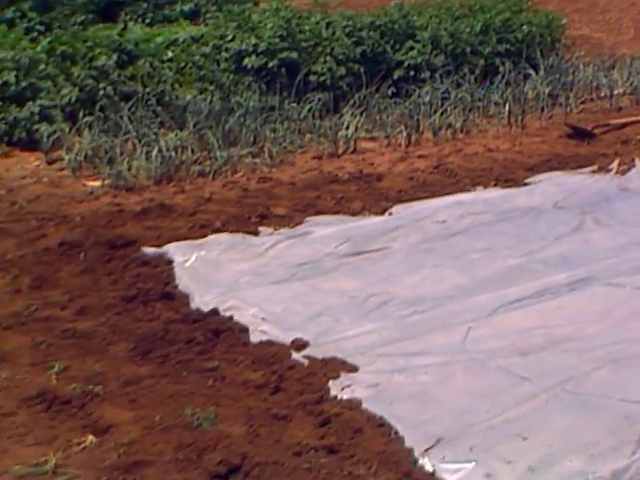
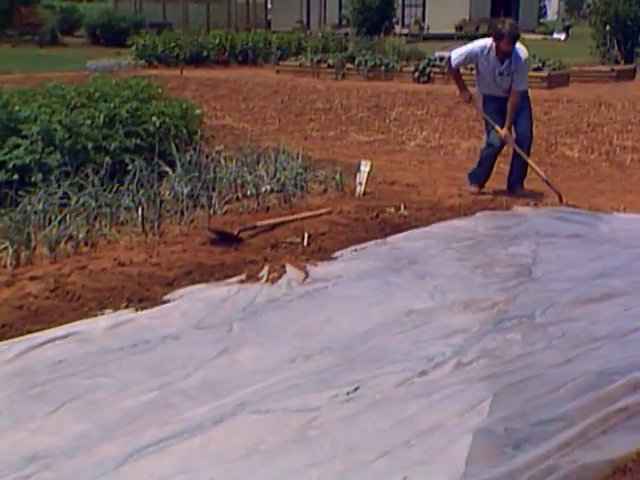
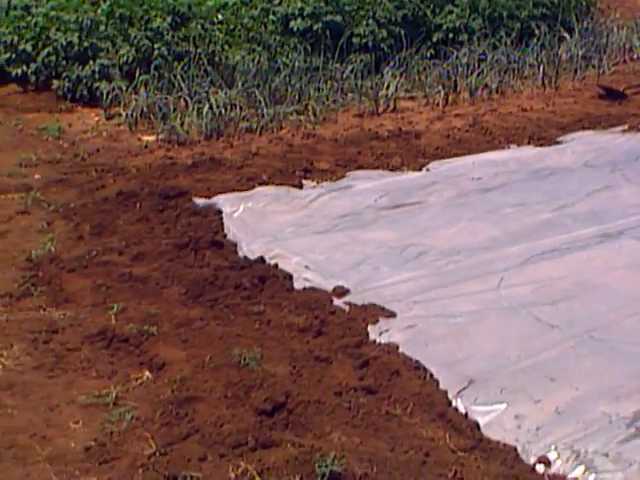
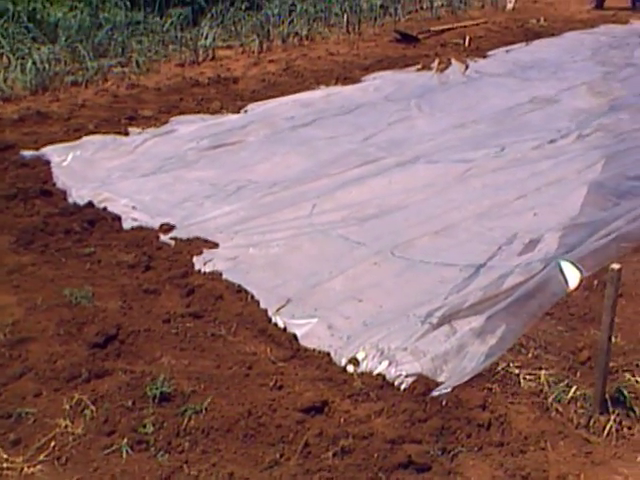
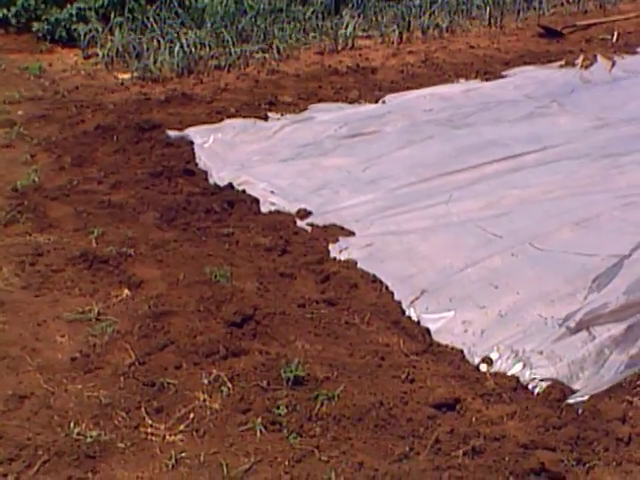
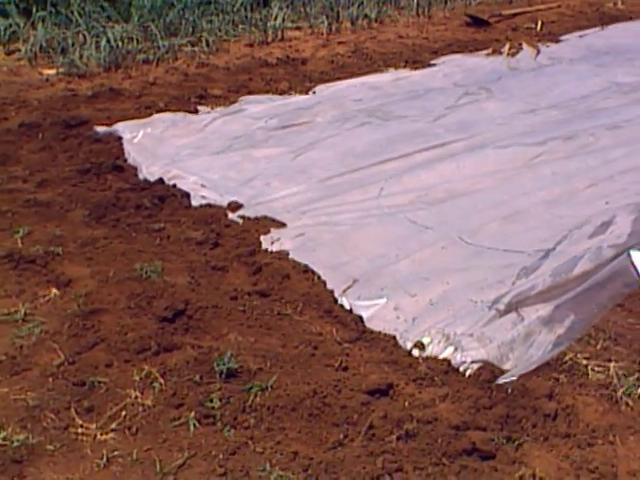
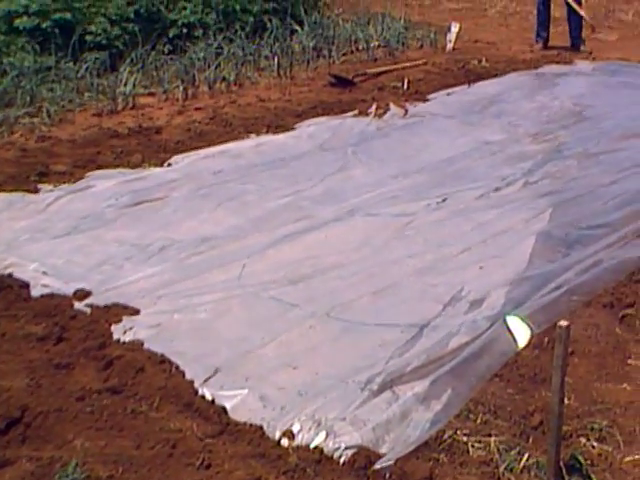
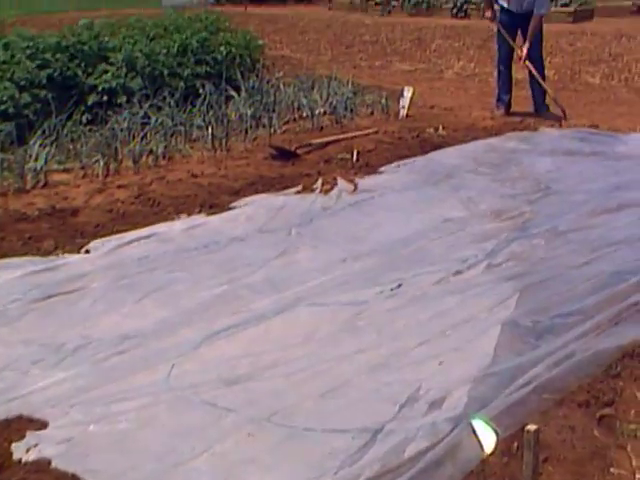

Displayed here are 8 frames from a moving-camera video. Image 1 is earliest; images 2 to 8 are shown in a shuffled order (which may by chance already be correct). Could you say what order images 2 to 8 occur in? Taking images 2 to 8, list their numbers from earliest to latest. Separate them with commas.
3, 5, 6, 4, 7, 8, 2
